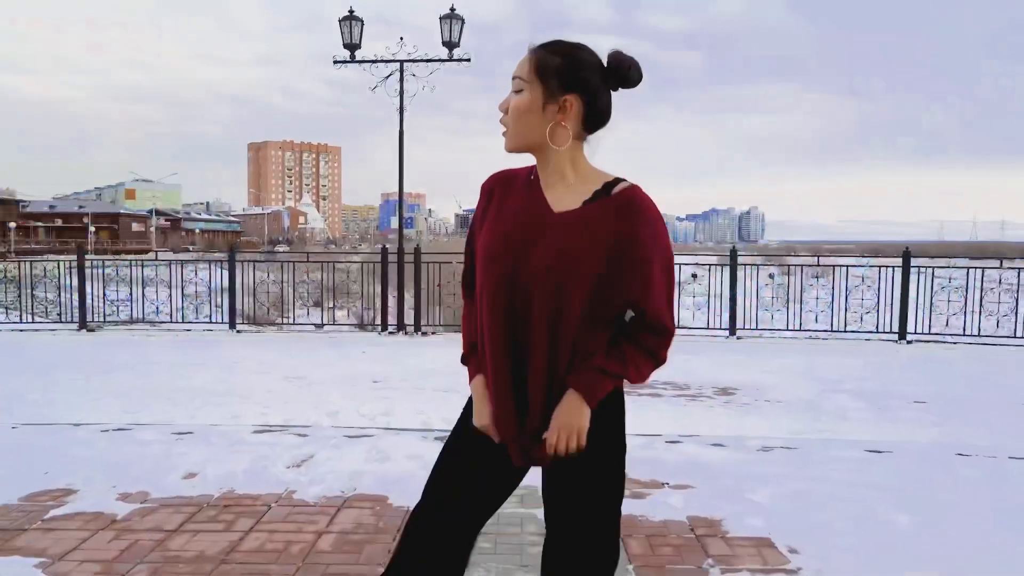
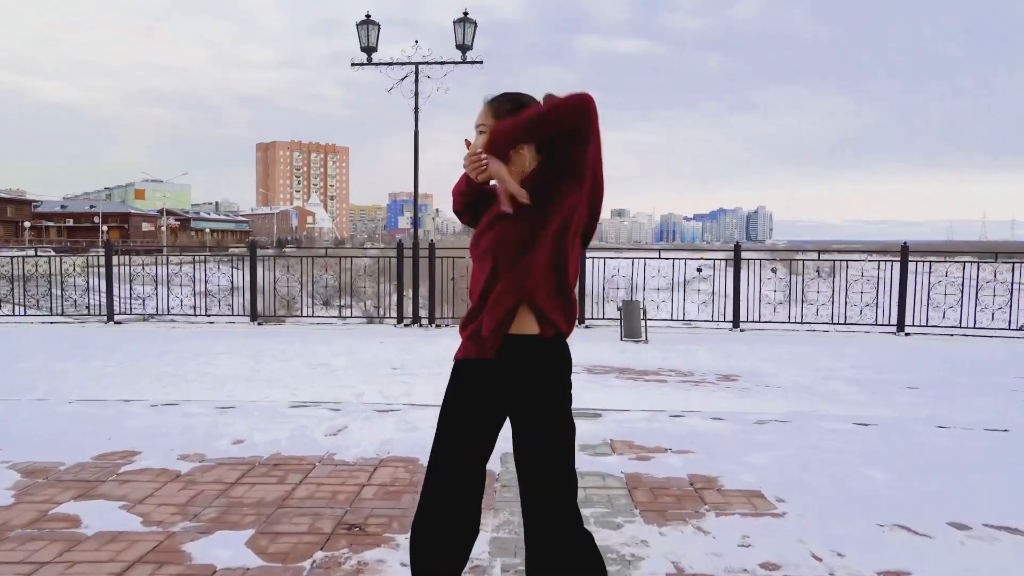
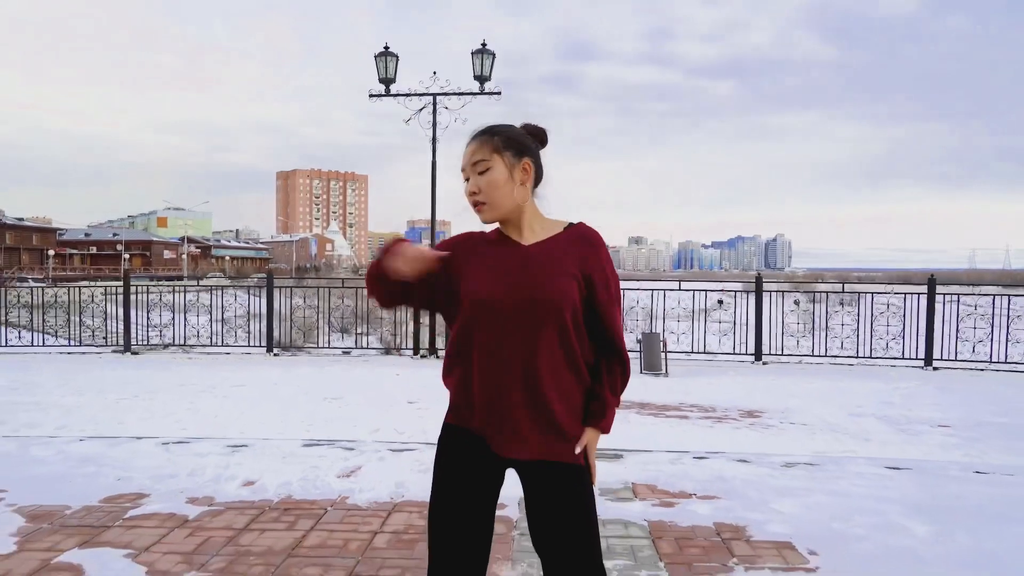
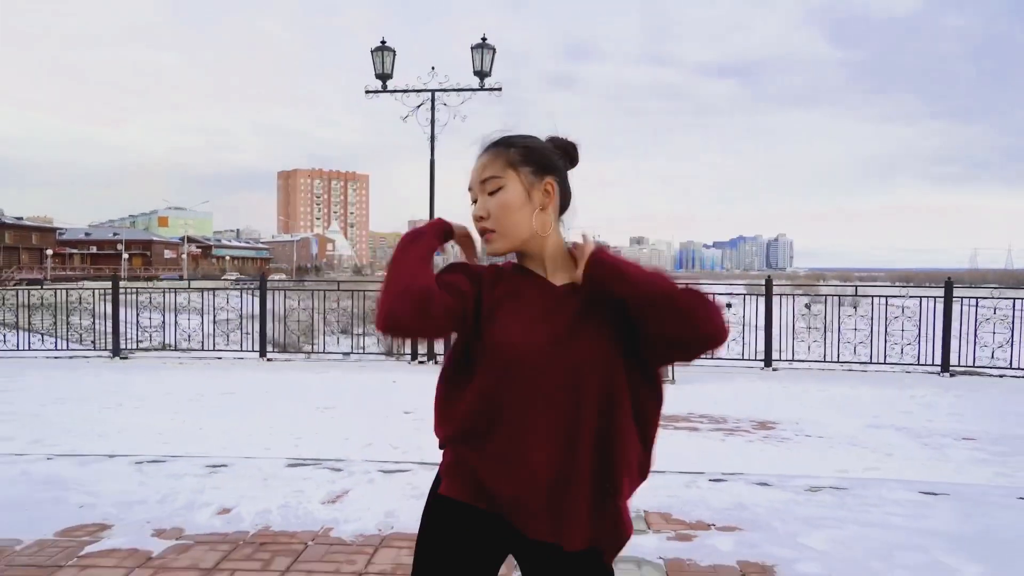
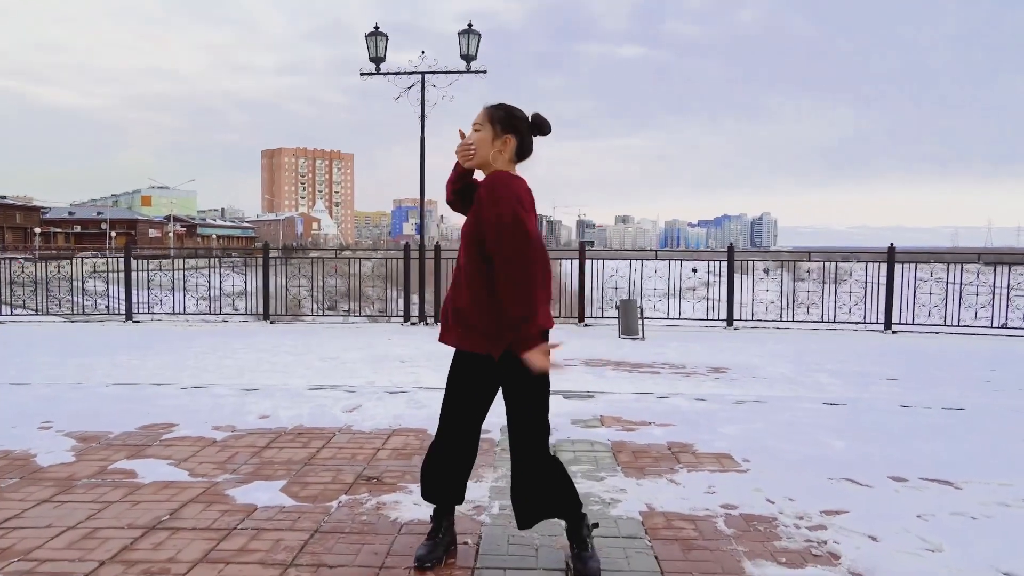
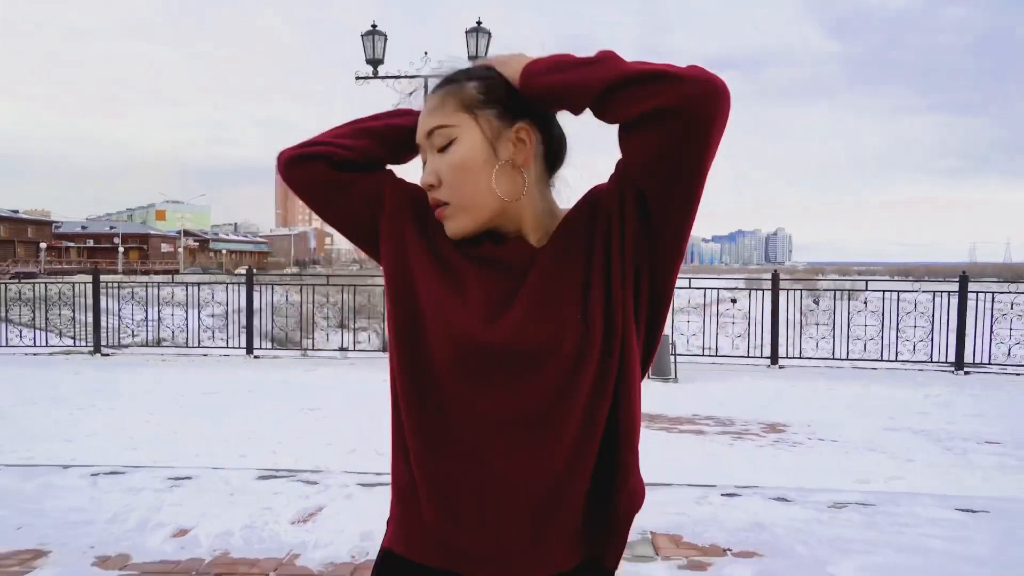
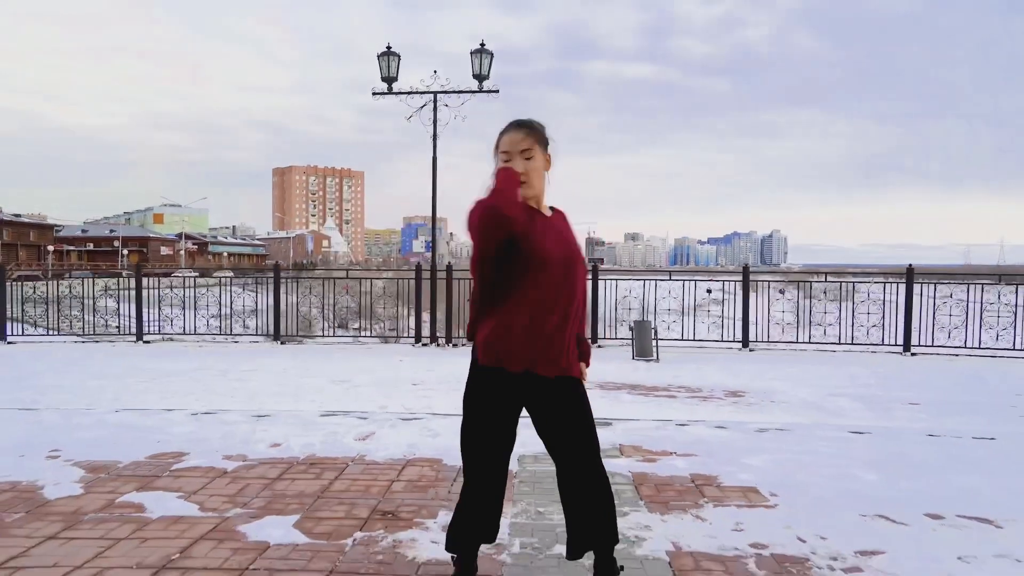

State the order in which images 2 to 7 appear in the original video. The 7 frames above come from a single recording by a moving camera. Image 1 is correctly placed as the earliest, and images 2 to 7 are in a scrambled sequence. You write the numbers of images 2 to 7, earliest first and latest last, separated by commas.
6, 4, 3, 7, 5, 2
